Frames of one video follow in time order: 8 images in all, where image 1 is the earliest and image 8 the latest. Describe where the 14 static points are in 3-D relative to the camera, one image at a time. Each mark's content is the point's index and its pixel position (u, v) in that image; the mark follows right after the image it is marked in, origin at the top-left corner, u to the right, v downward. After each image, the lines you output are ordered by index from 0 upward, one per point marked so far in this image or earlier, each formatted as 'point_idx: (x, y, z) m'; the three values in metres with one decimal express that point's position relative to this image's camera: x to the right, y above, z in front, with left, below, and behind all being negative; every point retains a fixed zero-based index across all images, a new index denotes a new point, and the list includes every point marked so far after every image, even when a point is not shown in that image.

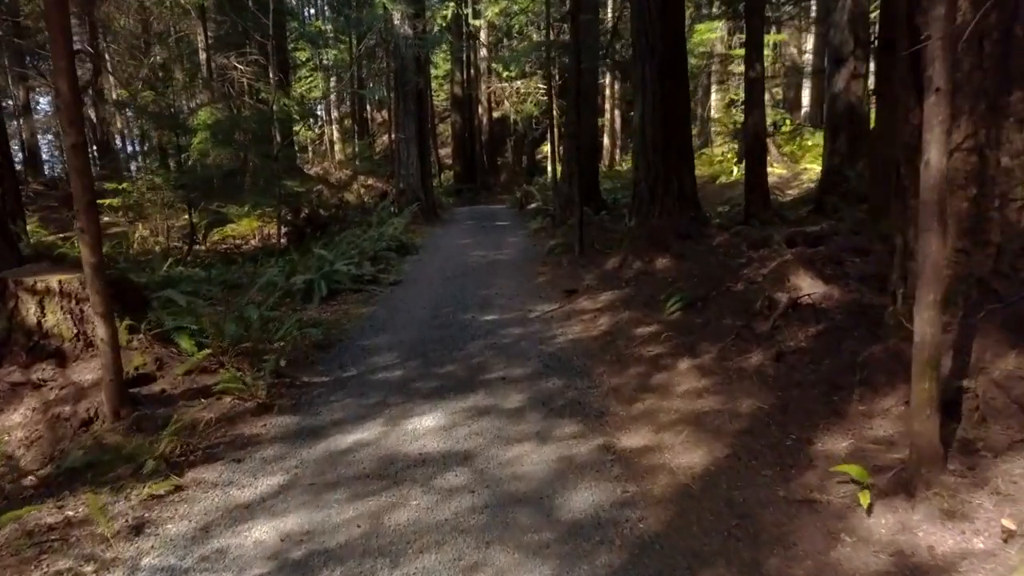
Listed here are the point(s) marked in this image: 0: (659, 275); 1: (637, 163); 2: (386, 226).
0: (+2.0, +0.2, +10.4) m
1: (+1.8, +1.8, +11.6) m
2: (-2.8, +1.4, +17.2) m
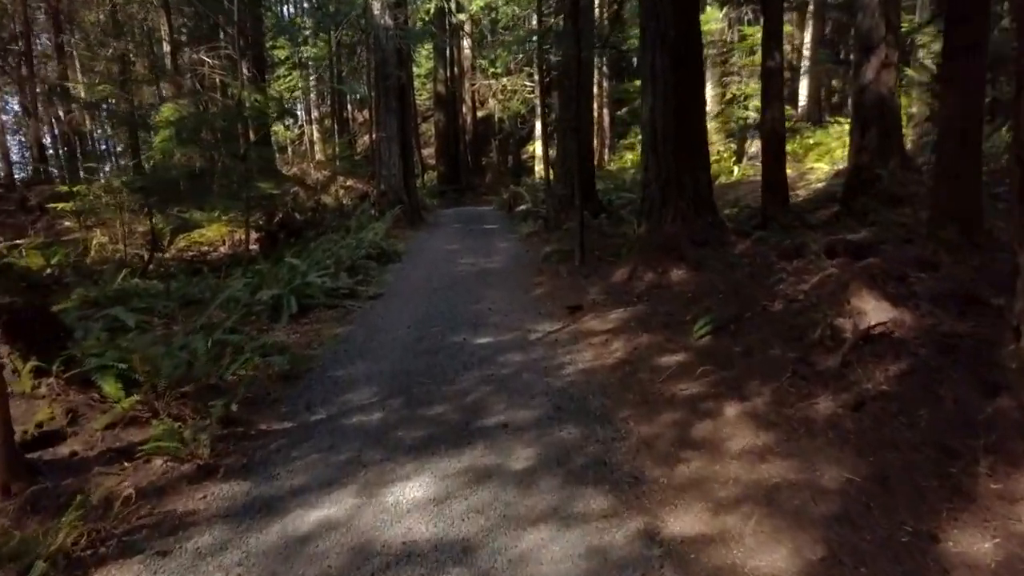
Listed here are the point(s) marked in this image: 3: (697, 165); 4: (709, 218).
0: (+1.9, 0.0, +9.1) m
1: (+1.7, +1.7, +10.3) m
2: (-3.0, +1.2, +15.9) m
3: (+2.4, +1.6, +10.0) m
4: (+2.6, +0.9, +10.1) m
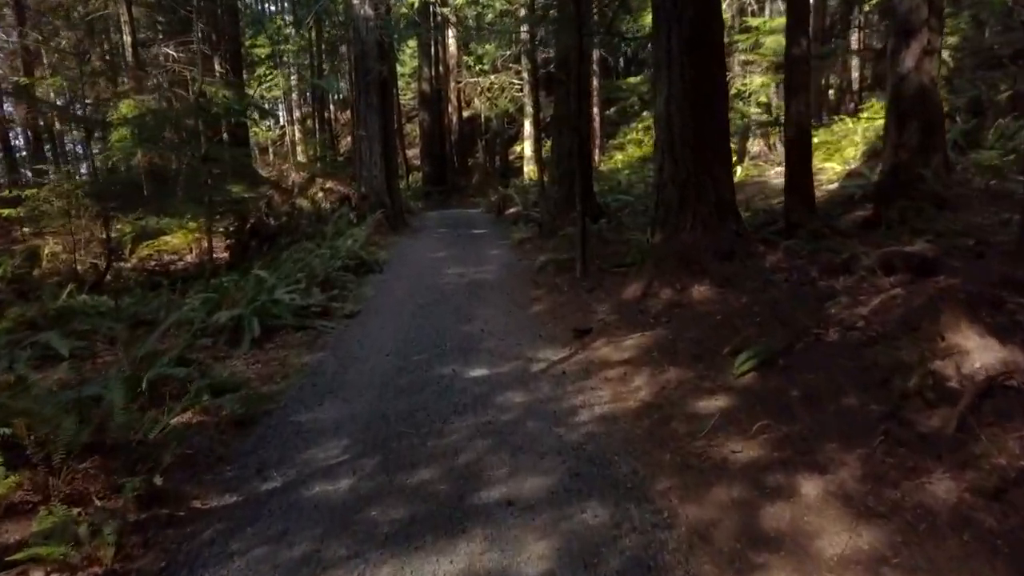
0: (+1.9, -0.2, +7.8) m
1: (+1.7, +1.5, +9.1) m
2: (-3.1, +0.9, +14.5) m
3: (+2.3, +1.4, +8.8) m
4: (+2.5, +0.7, +8.8) m
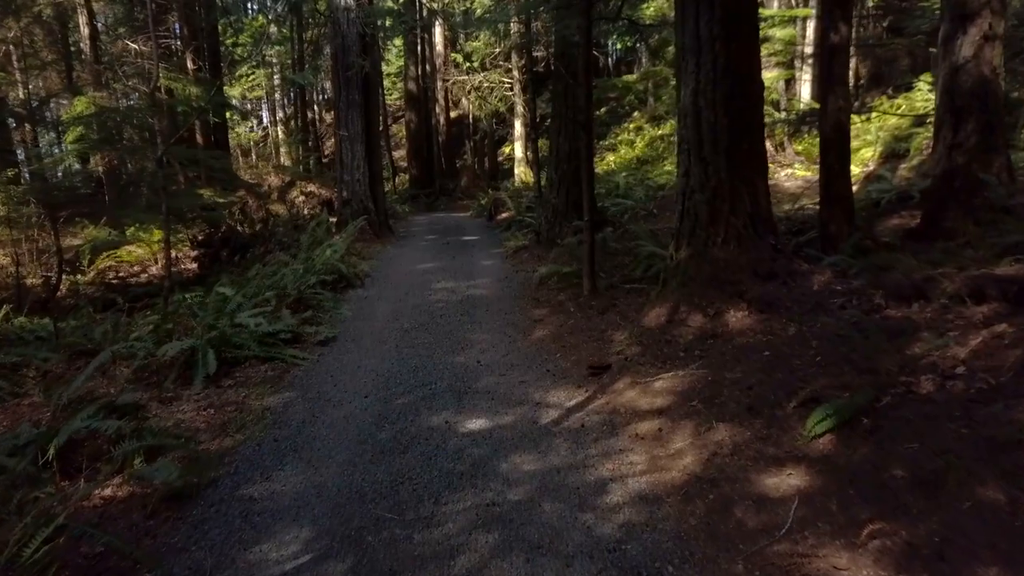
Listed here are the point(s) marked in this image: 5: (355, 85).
0: (+1.9, -0.5, +6.5) m
1: (+1.7, +1.2, +7.8) m
2: (-3.2, +0.7, +13.1) m
3: (+2.3, +1.1, +7.5) m
4: (+2.5, +0.5, +7.5) m
5: (-3.5, +4.5, +17.4) m
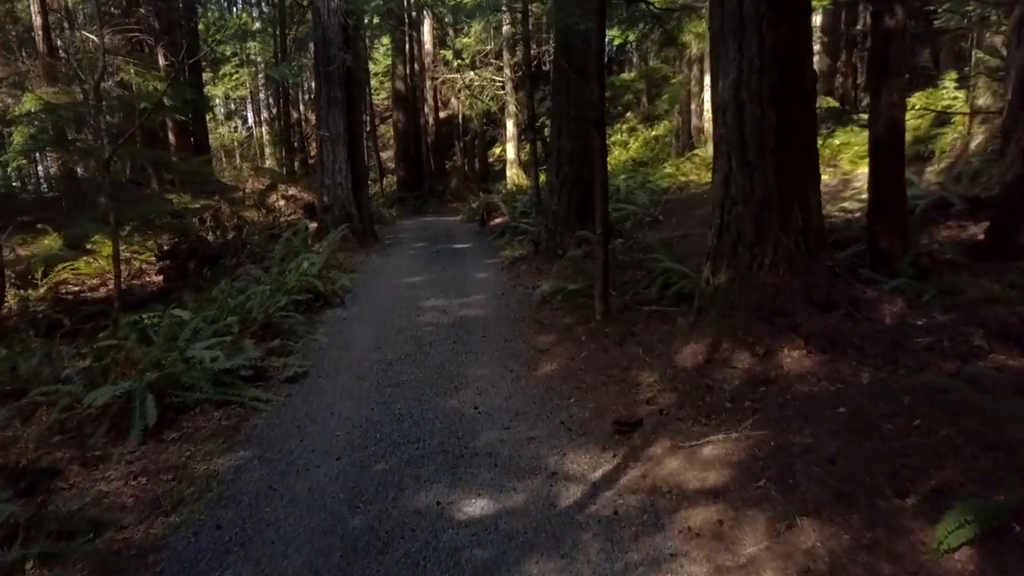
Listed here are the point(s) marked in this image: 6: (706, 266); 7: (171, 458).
0: (+2.0, -0.7, +5.3) m
1: (+1.7, +1.0, +6.5) m
2: (-3.2, +0.4, +11.8) m
3: (+2.4, +0.9, +6.2) m
4: (+2.6, +0.2, +6.3) m
5: (-3.6, +4.2, +16.0) m
6: (+1.7, +0.2, +6.7) m
7: (-2.5, -1.2, +5.7) m
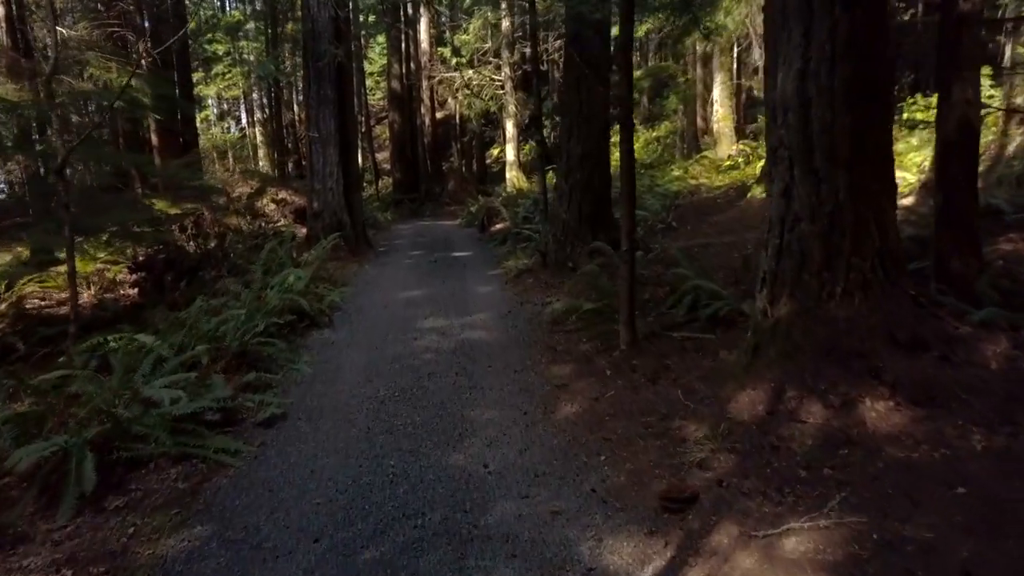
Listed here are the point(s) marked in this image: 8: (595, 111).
0: (+2.1, -0.9, +4.2) m
1: (+1.8, +0.7, +5.4) m
2: (-3.2, +0.2, +10.7) m
3: (+2.5, +0.7, +5.2) m
4: (+2.7, 0.0, +5.2) m
5: (-3.5, +4.0, +14.9) m
6: (+1.8, 0.0, +5.6) m
7: (-2.4, -1.5, +4.6) m
8: (+1.2, +2.5, +11.1) m
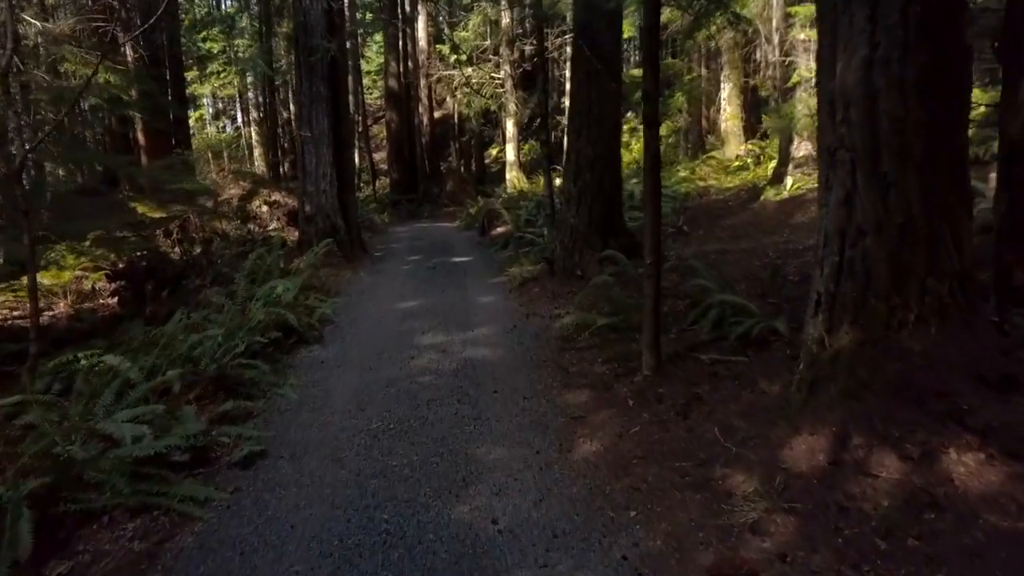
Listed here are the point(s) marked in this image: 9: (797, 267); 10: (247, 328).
0: (+2.2, -1.1, +3.4) m
1: (+1.9, +0.6, +4.6) m
2: (-3.1, 0.0, +9.9) m
3: (+2.6, +0.5, +4.4) m
4: (+2.7, -0.2, +4.4) m
5: (-3.5, +3.9, +14.1) m
6: (+1.9, -0.2, +4.8) m
7: (-2.3, -1.6, +3.8) m
8: (+1.2, +2.4, +10.3) m
9: (+3.6, +0.3, +9.9) m
10: (-2.8, -0.4, +8.2) m
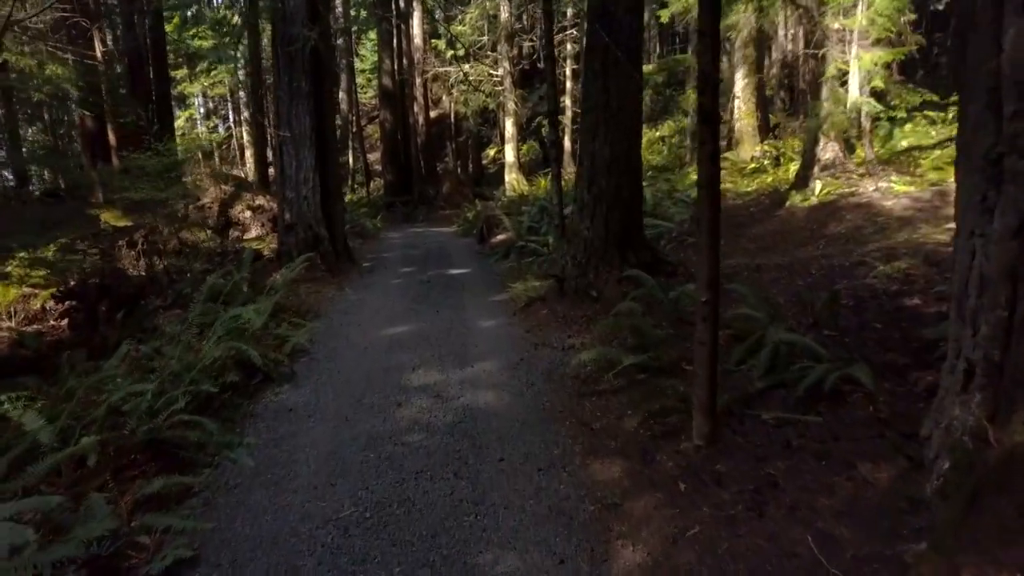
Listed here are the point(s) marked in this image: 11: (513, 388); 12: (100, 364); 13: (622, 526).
0: (+2.3, -1.3, +2.0) m
1: (+2.0, +0.3, +3.2) m
2: (-3.0, -0.3, +8.5) m
3: (+2.7, +0.3, +3.0) m
4: (+2.8, -0.4, +3.0) m
5: (-3.4, +3.6, +12.7) m
6: (+2.0, -0.5, +3.4) m
7: (-2.2, -1.9, +2.4) m
8: (+1.3, +2.1, +8.9) m
9: (+3.7, 0.0, +8.5) m
10: (-2.7, -0.7, +6.7) m
11: (0.0, -0.9, +7.0) m
12: (-4.1, -0.7, +7.7) m
13: (+0.6, -1.3, +4.4) m
